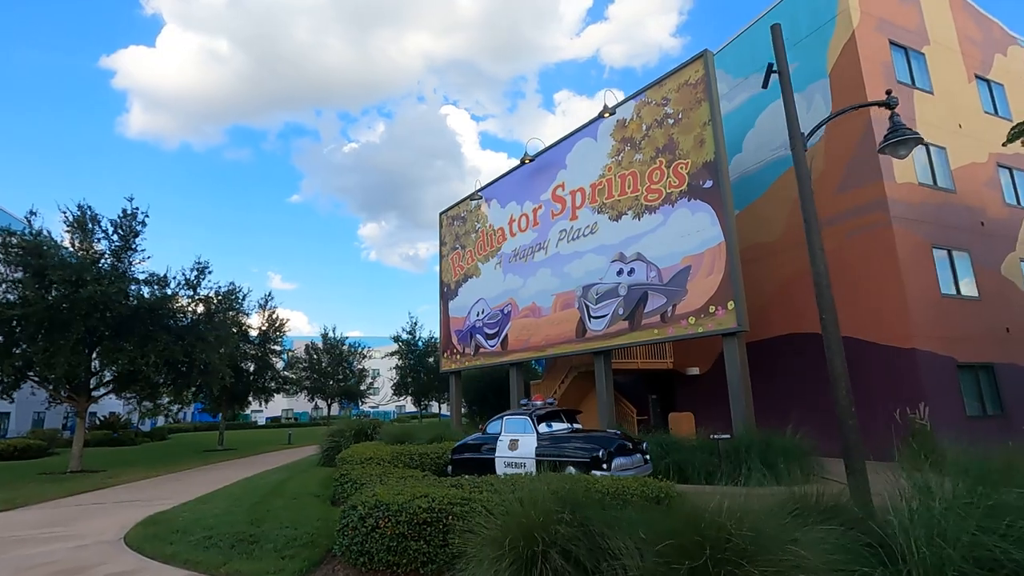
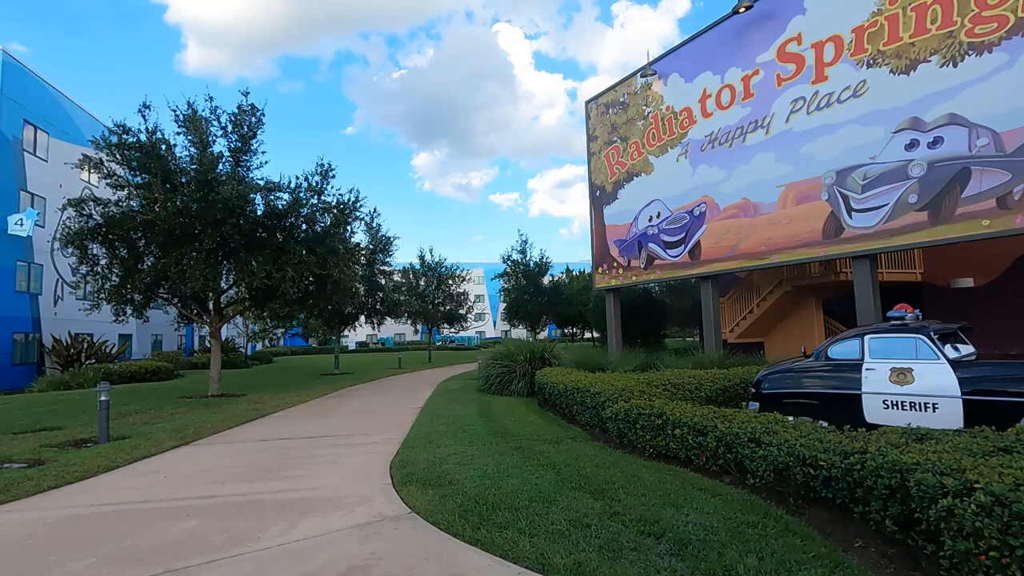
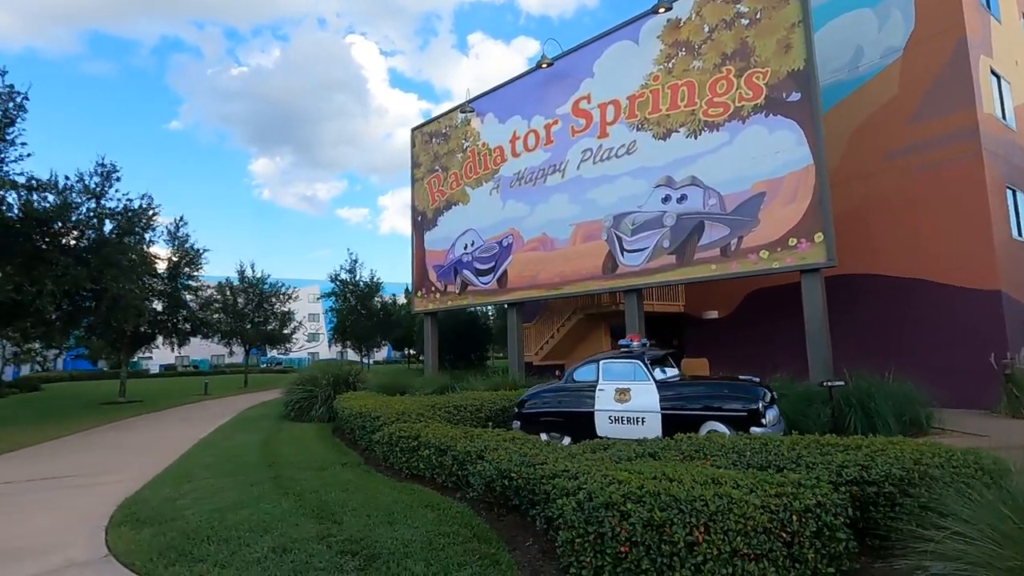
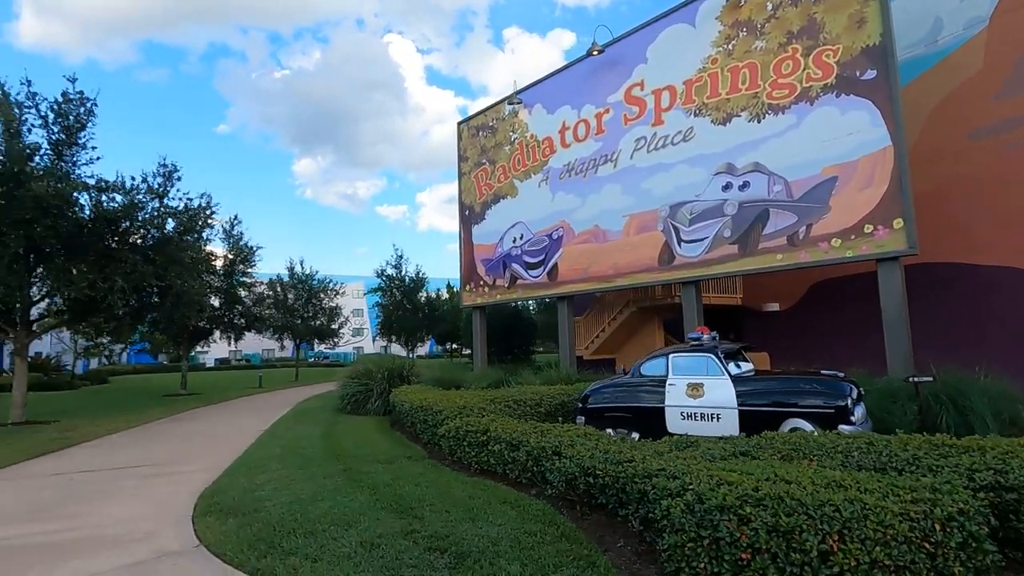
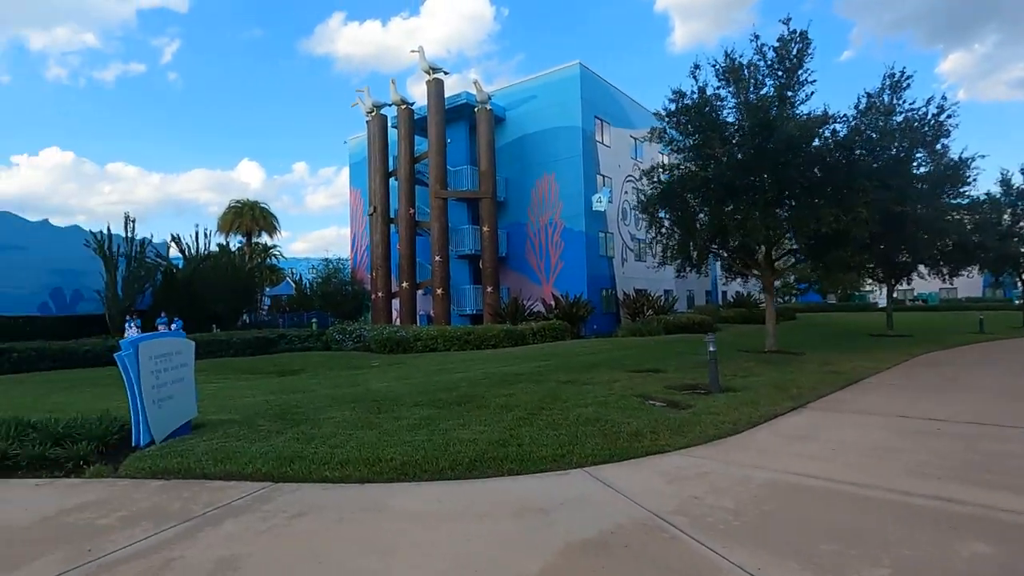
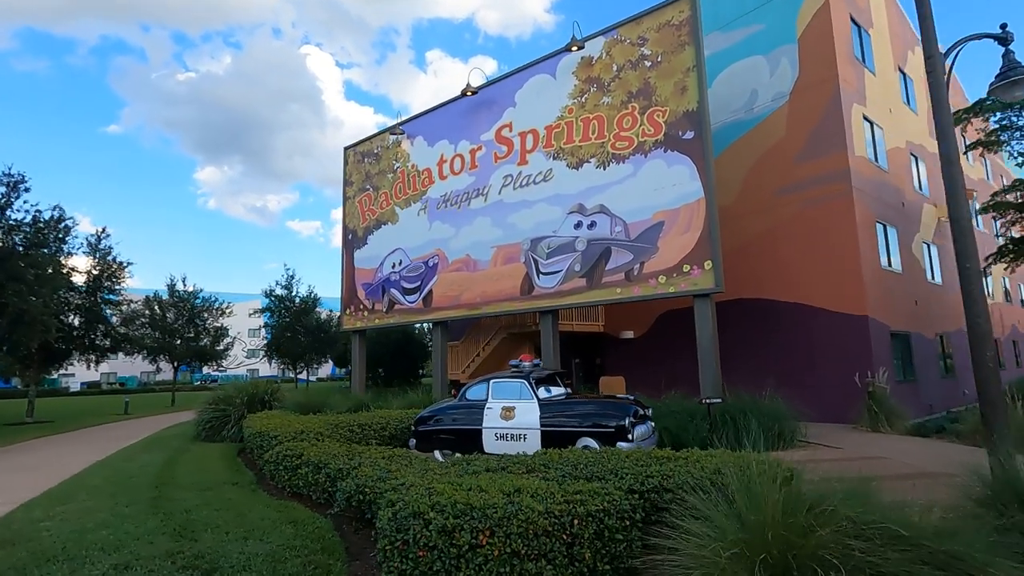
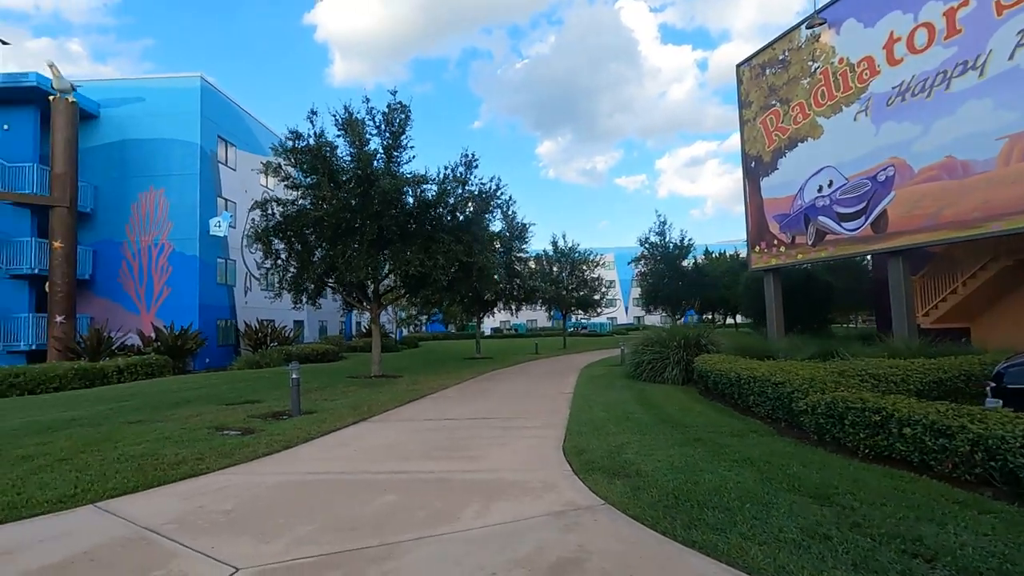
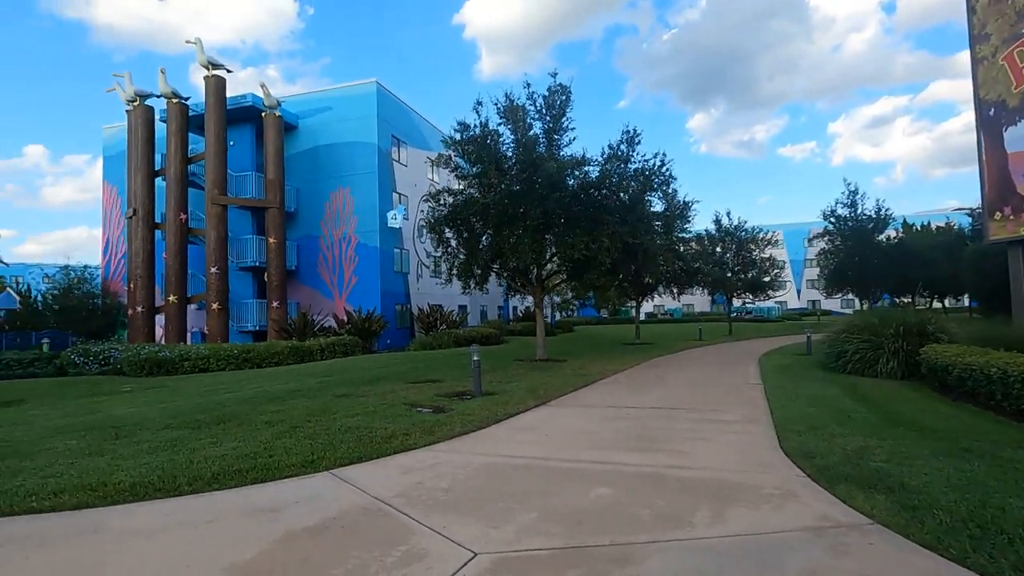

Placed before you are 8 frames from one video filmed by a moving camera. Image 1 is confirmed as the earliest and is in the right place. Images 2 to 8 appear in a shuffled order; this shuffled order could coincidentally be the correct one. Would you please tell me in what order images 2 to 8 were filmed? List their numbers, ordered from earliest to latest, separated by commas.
6, 3, 4, 2, 7, 8, 5
